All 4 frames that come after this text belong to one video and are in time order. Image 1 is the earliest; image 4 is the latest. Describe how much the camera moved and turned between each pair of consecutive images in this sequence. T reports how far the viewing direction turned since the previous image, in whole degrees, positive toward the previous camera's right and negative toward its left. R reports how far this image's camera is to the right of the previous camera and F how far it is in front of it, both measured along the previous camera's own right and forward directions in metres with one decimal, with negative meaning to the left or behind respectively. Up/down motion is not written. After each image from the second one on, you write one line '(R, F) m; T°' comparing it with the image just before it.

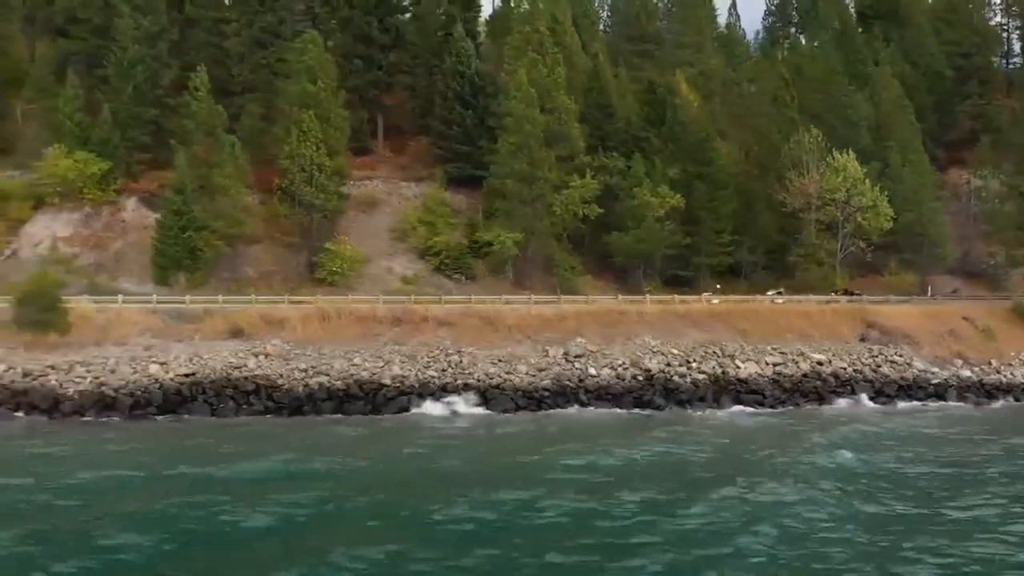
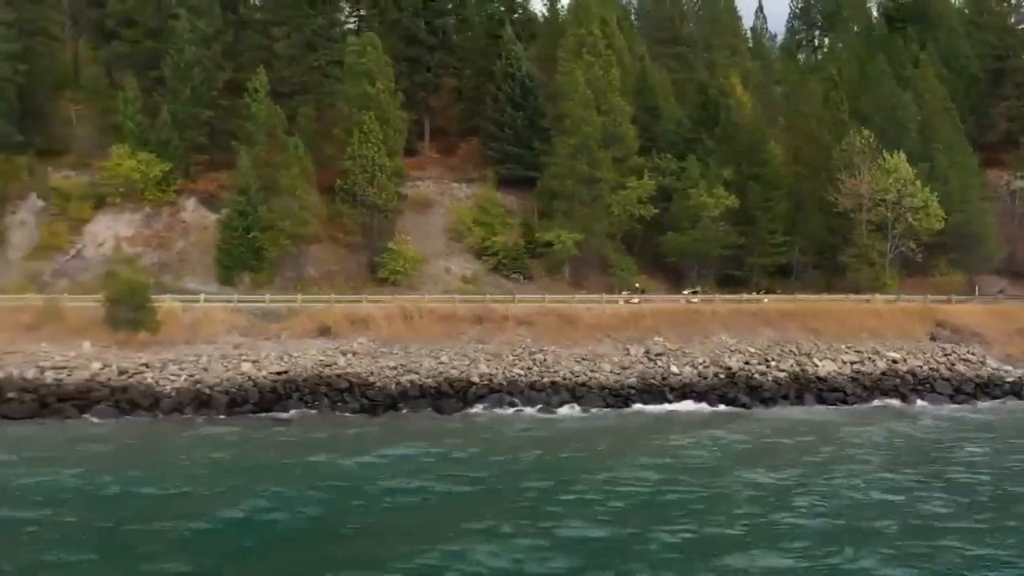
(-4.0, -0.4) m; 0°
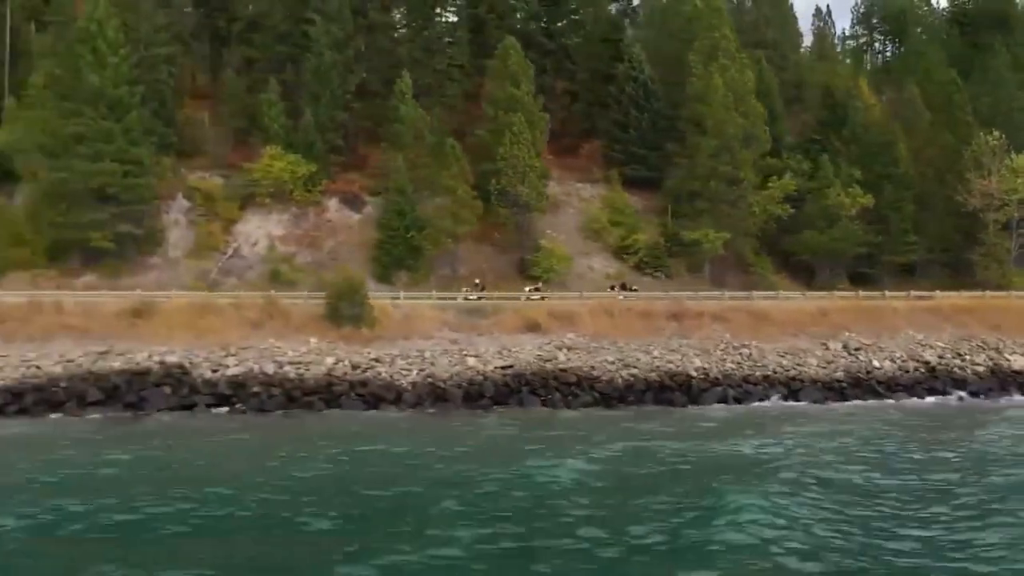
(-10.3, -0.8) m; 0°
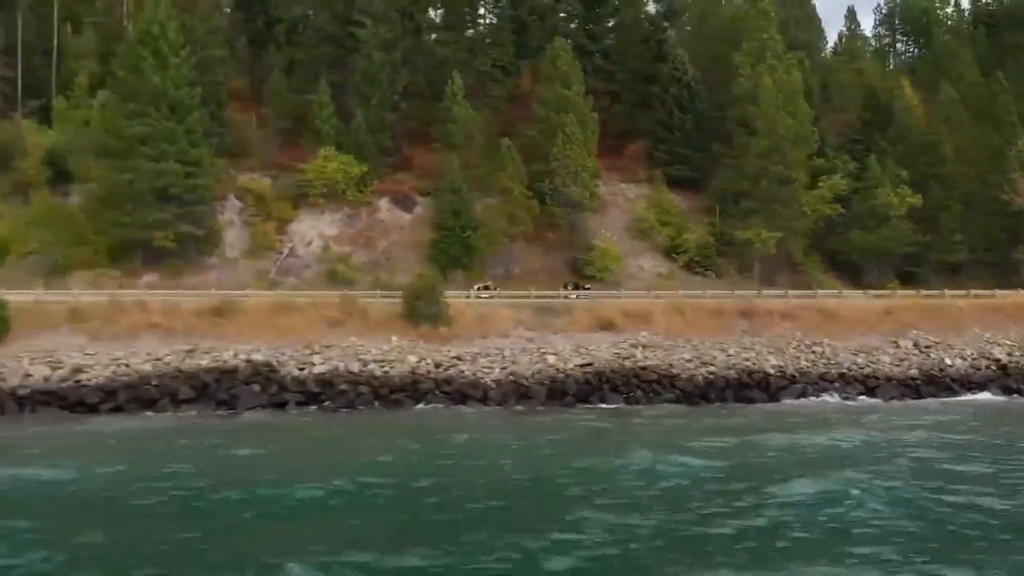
(-3.8, -0.3) m; 0°
